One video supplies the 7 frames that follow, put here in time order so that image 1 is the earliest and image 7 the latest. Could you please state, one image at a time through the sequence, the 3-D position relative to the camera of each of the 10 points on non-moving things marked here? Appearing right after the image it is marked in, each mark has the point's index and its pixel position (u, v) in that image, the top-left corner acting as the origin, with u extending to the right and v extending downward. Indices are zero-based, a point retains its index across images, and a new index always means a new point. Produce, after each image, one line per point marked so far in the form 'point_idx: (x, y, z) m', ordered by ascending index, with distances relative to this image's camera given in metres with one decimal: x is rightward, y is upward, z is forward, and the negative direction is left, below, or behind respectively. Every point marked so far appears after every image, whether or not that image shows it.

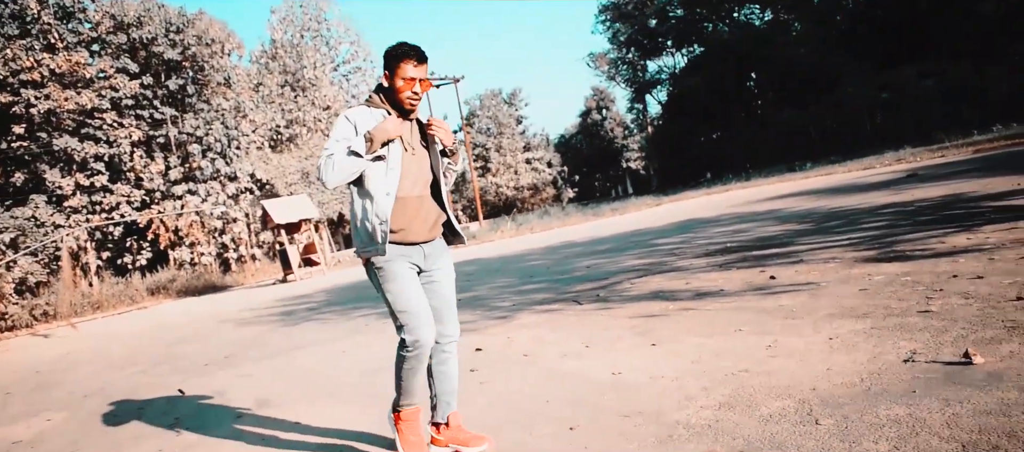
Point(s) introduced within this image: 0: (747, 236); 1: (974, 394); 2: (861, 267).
0: (+3.4, -0.1, +11.3) m
1: (+1.8, -0.7, +3.1) m
2: (+3.0, -0.3, +6.5) m
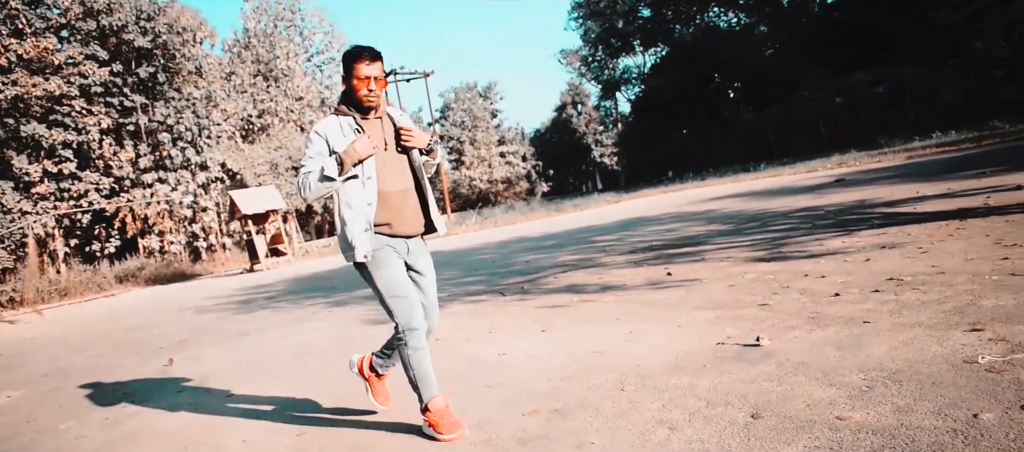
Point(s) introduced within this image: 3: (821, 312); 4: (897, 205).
0: (+2.5, -0.1, +12.2) m
1: (+1.1, -0.7, +3.9) m
2: (+2.2, -0.4, +7.4) m
3: (+1.9, -0.5, +4.9) m
4: (+5.0, +0.3, +10.2) m
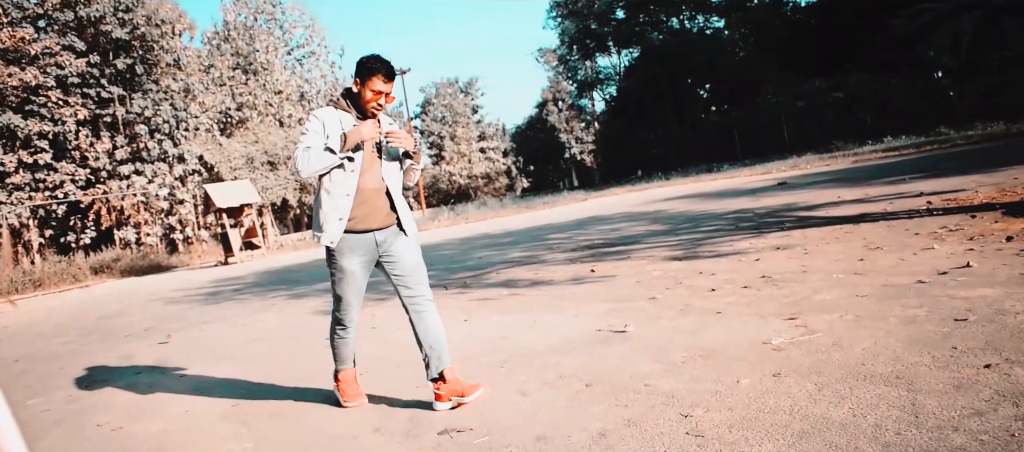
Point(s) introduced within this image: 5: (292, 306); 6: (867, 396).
0: (+1.7, -0.1, +13.0) m
1: (+0.5, -0.7, +4.7) m
2: (+1.6, -0.4, +8.2) m
3: (+1.3, -0.6, +5.7) m
4: (+4.2, +0.2, +11.0) m
5: (-3.0, -1.1, +10.8) m
6: (+1.3, -0.7, +2.9) m
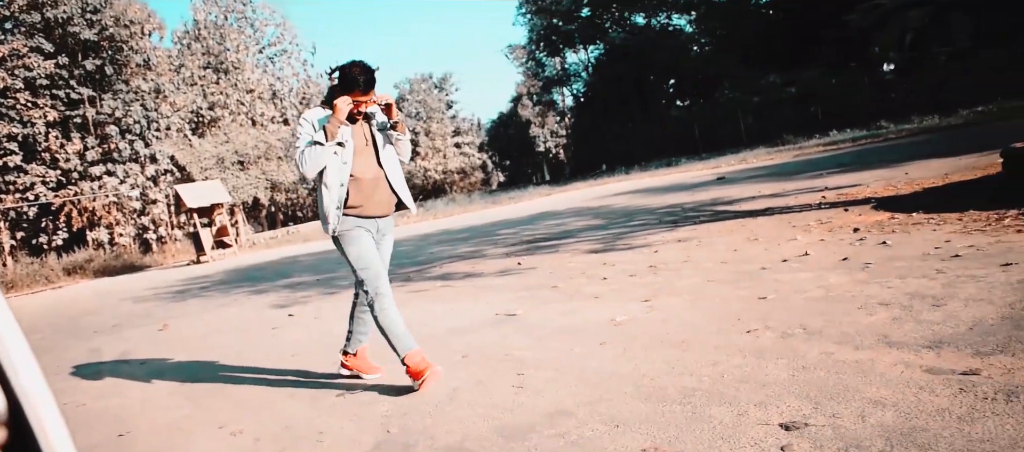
0: (+0.8, -0.1, +13.9) m
1: (-0.2, -0.7, +5.6) m
2: (+0.8, -0.4, +9.1) m
3: (+0.6, -0.5, +6.6) m
4: (+3.3, +0.3, +12.1) m
5: (-3.9, -1.1, +11.7) m
6: (+0.7, -0.7, +3.9) m
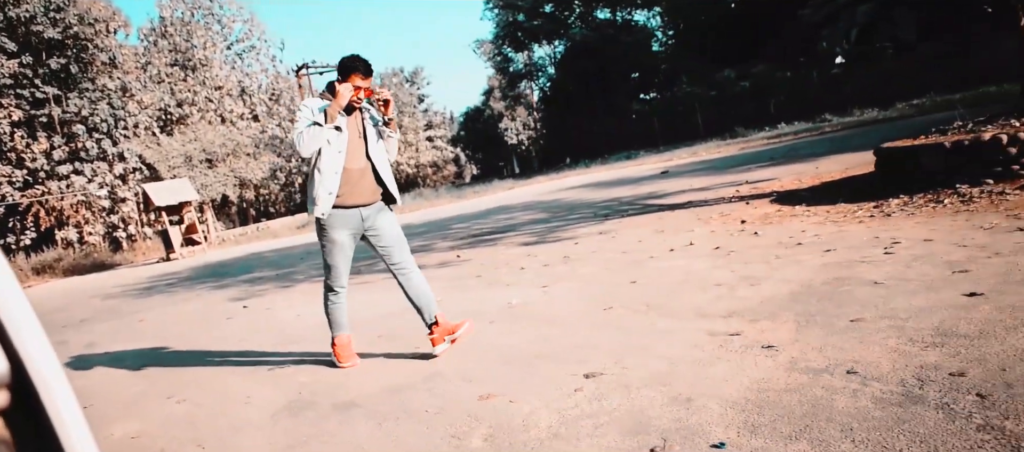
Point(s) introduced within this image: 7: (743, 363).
0: (-0.1, +0.1, +14.8) m
1: (-0.8, -0.7, +6.4) m
2: (0.0, -0.3, +10.0) m
3: (-0.1, -0.5, +7.5) m
4: (+2.5, +0.5, +13.0) m
5: (-4.7, -1.1, +12.4) m
6: (+0.1, -0.6, +4.7) m
7: (+0.9, -0.6, +3.2) m
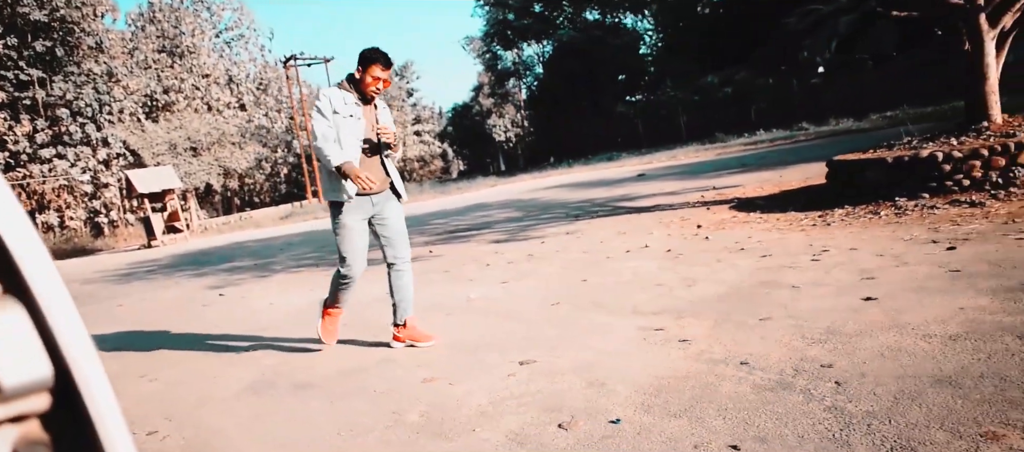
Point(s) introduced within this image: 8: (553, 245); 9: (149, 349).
0: (-0.6, +0.1, +15.2) m
1: (-1.2, -0.7, +6.8) m
2: (-0.4, -0.3, +10.3) m
3: (-0.5, -0.5, +7.8) m
4: (+2.0, +0.4, +13.4) m
5: (-5.2, -0.9, +12.7) m
6: (-0.2, -0.6, +5.1) m
7: (+0.7, -0.6, +3.6) m
8: (+0.4, -0.2, +8.9) m
9: (-2.9, -1.0, +6.3) m
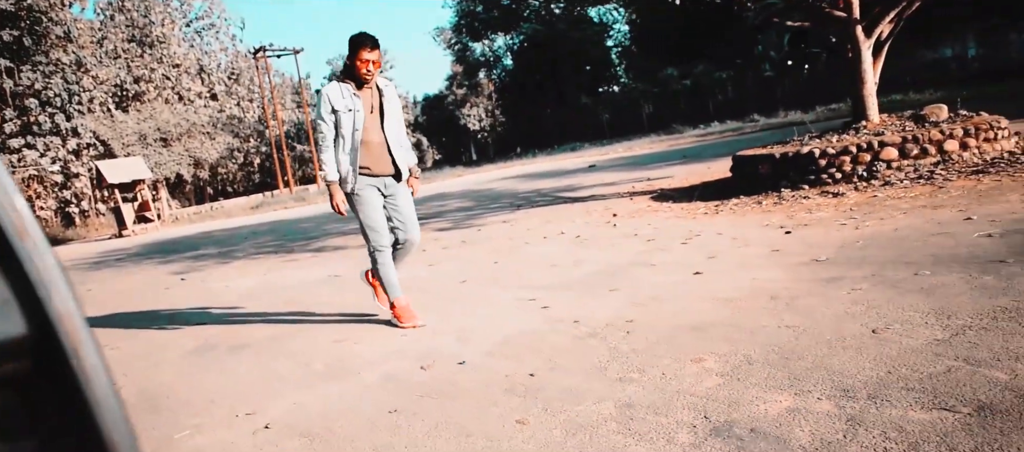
0: (-1.6, +0.3, +16.0) m
1: (-1.9, -0.6, +7.6) m
2: (-1.2, -0.1, +11.2) m
3: (-1.2, -0.4, +8.7) m
4: (+1.1, +0.6, +14.3) m
5: (-6.0, -0.7, +13.4) m
6: (-0.9, -0.6, +6.0) m
7: (0.0, -0.5, +4.5) m
8: (-0.3, -0.1, +9.7) m
9: (-3.6, -0.9, +7.1) m
